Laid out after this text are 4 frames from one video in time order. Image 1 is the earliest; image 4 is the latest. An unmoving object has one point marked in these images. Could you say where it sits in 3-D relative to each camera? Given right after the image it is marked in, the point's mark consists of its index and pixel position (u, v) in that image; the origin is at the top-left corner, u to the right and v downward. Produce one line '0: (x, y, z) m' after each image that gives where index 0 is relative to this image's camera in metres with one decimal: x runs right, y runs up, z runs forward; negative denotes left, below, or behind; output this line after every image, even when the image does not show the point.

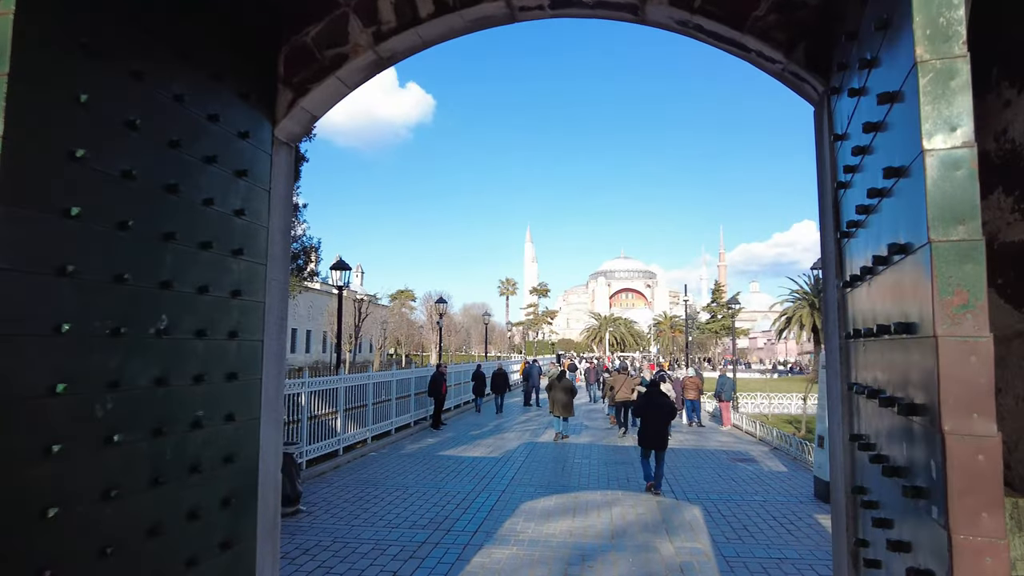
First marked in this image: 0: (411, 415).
0: (-2.6, -3.2, +15.7) m
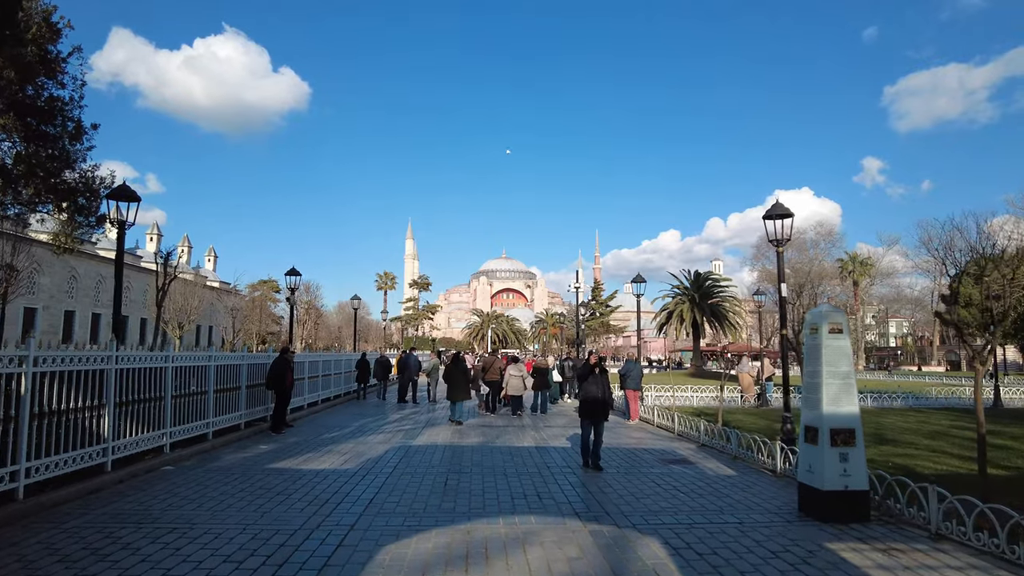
0: (-5.1, -2.4, +11.8) m
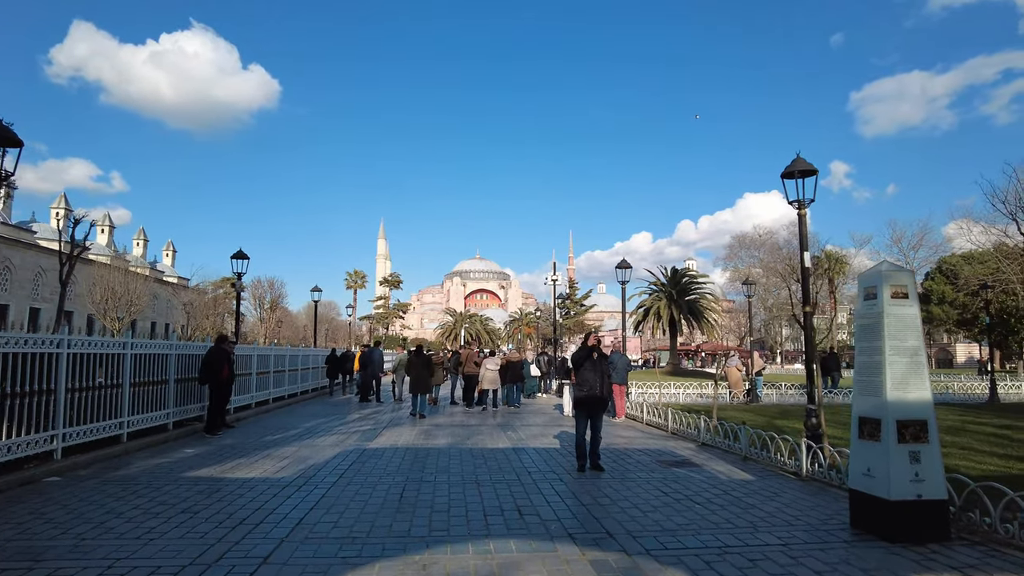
0: (-5.5, -2.0, +10.1) m
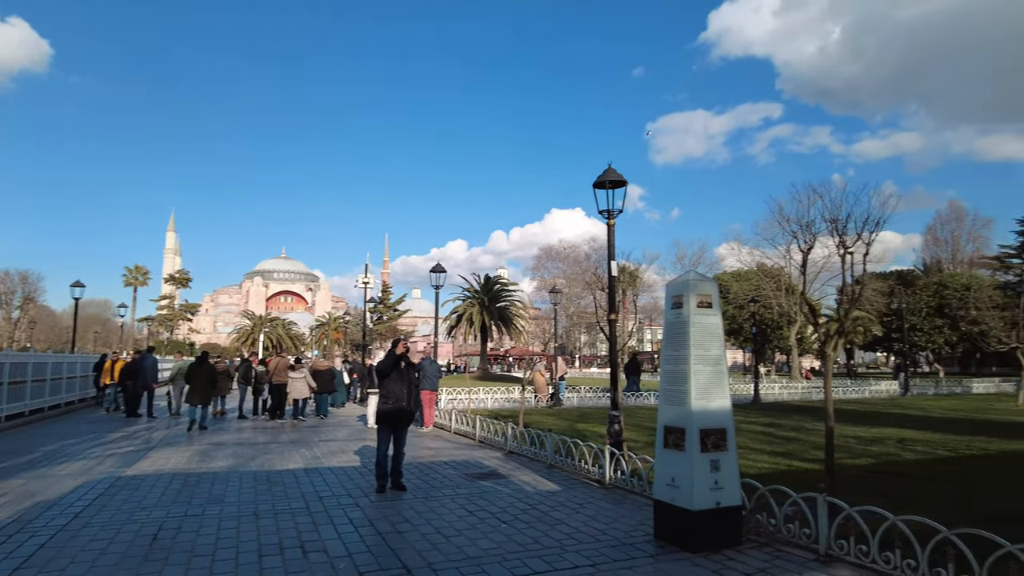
0: (-8.2, -1.8, +7.4) m
